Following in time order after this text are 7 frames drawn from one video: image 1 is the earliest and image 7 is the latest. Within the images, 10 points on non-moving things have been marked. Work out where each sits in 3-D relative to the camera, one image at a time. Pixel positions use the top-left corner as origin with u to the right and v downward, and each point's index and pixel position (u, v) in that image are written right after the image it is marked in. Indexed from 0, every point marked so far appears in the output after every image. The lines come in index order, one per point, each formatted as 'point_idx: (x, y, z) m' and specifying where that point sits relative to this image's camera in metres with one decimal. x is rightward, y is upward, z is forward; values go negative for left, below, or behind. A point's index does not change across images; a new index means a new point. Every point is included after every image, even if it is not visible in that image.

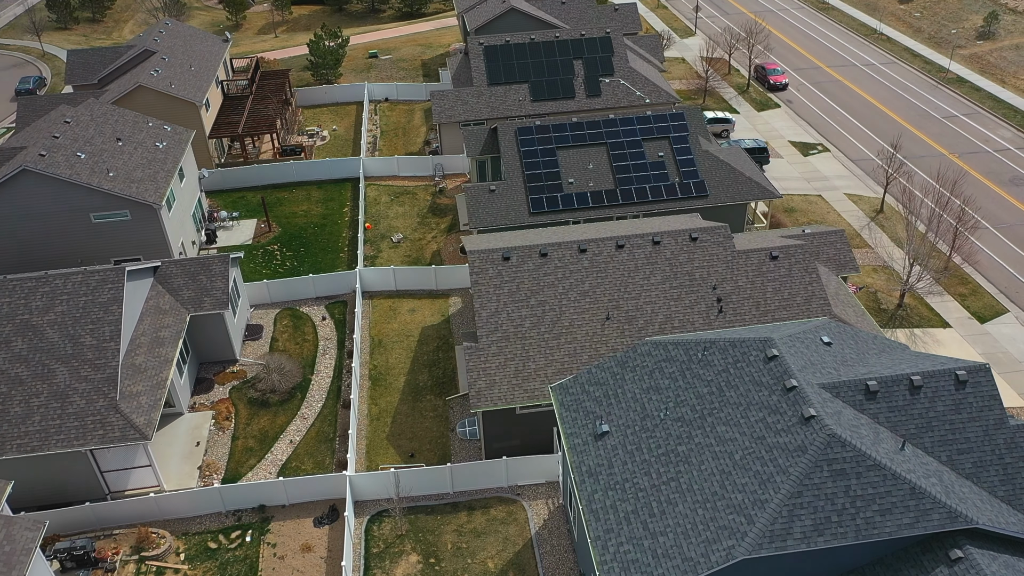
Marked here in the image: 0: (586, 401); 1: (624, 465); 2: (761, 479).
0: (+1.8, -2.7, +19.9) m
1: (+2.5, -3.8, +17.9) m
2: (+4.8, -3.6, +16.0) m
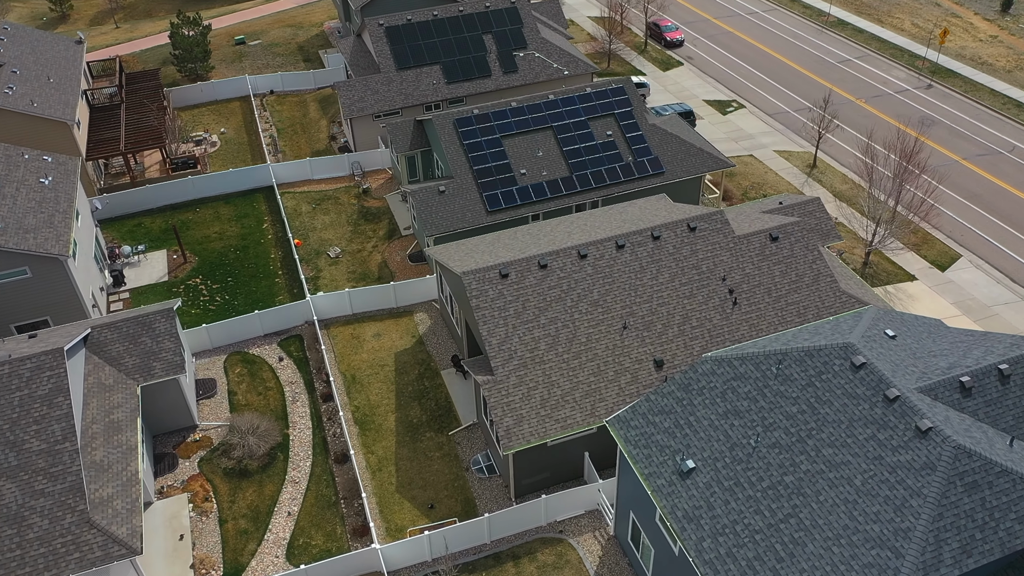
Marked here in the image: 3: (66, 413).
0: (+3.2, -3.2, +18.2) m
1: (+4.3, -4.3, +16.5) m
2: (+6.9, -3.9, +15.0) m
3: (-10.4, -2.9, +19.5) m
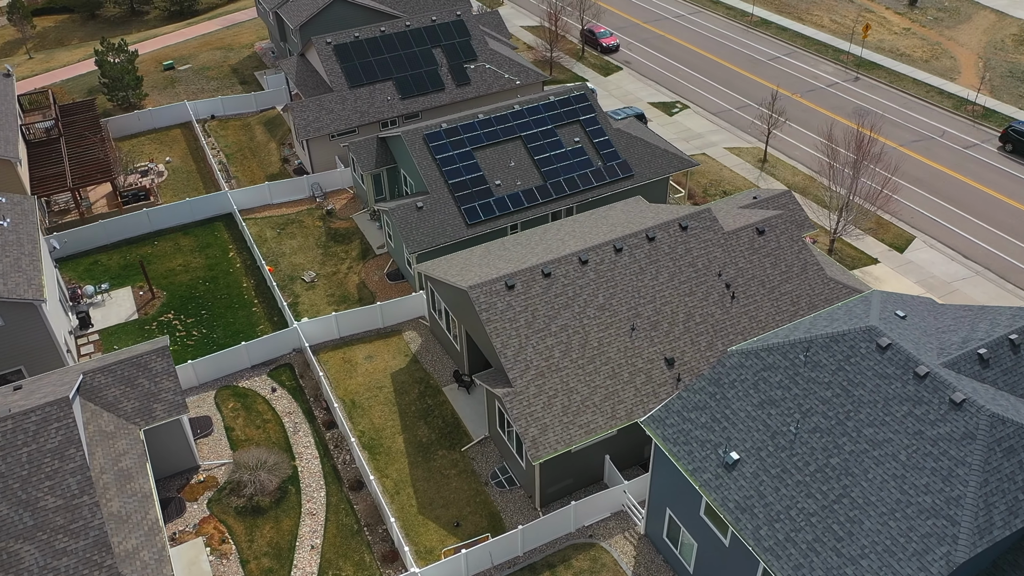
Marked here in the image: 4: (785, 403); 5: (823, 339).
0: (+4.1, -3.2, +18.6) m
1: (+5.4, -4.1, +17.0) m
2: (+8.1, -3.5, +15.7) m
3: (-9.6, -3.9, +18.5) m
4: (+5.9, -2.5, +18.0) m
5: (+6.9, -1.1, +18.5) m
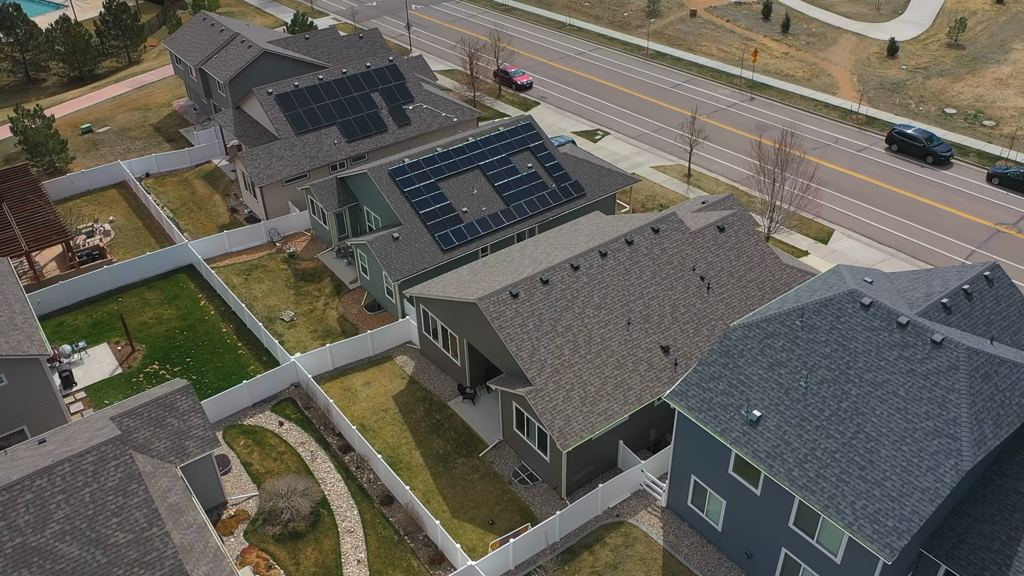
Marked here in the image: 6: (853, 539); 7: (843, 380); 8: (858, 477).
0: (+5.1, -2.7, +20.8) m
1: (+6.7, -3.5, +19.4) m
2: (+9.5, -2.5, +18.6) m
3: (-8.3, -4.8, +18.8) m
4: (+6.9, -1.8, +20.5) m
5: (+7.7, -0.4, +21.2) m
6: (+7.4, -5.4, +18.0) m
7: (+7.8, -2.2, +19.7) m
8: (+7.6, -4.2, +18.3) m
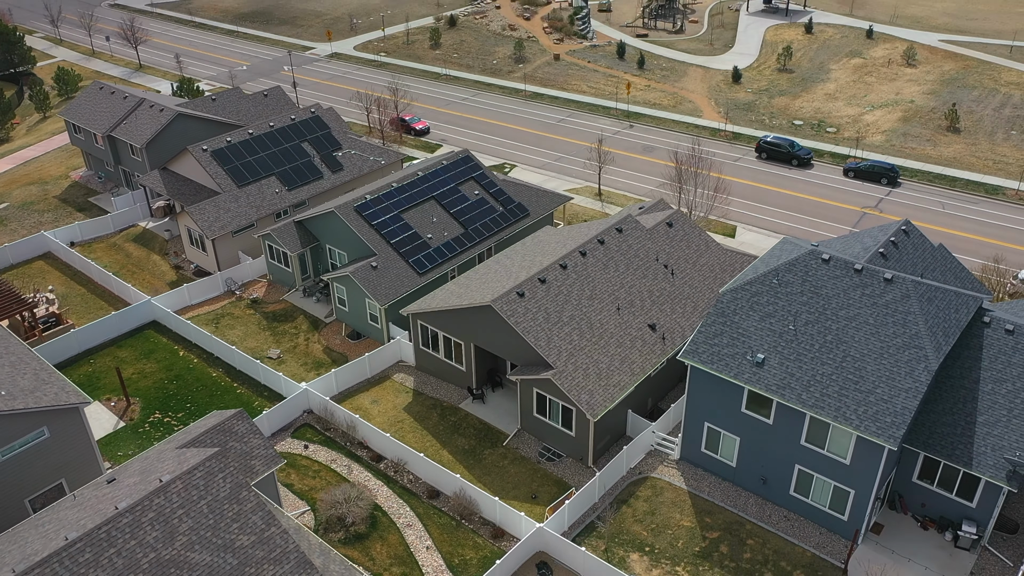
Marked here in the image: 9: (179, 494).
0: (+6.2, -1.8, +24.8) m
1: (+8.2, -2.3, +23.6) m
2: (+10.9, -1.0, +23.4) m
3: (-6.2, -5.2, +20.1) m
4: (+7.9, -0.7, +24.9) m
5: (+8.4, +0.7, +25.8) m
6: (+9.3, -4.0, +22.3) m
7: (+9.1, -0.9, +24.3) m
8: (+9.4, -2.8, +22.8) m
9: (-7.8, -4.8, +19.5) m
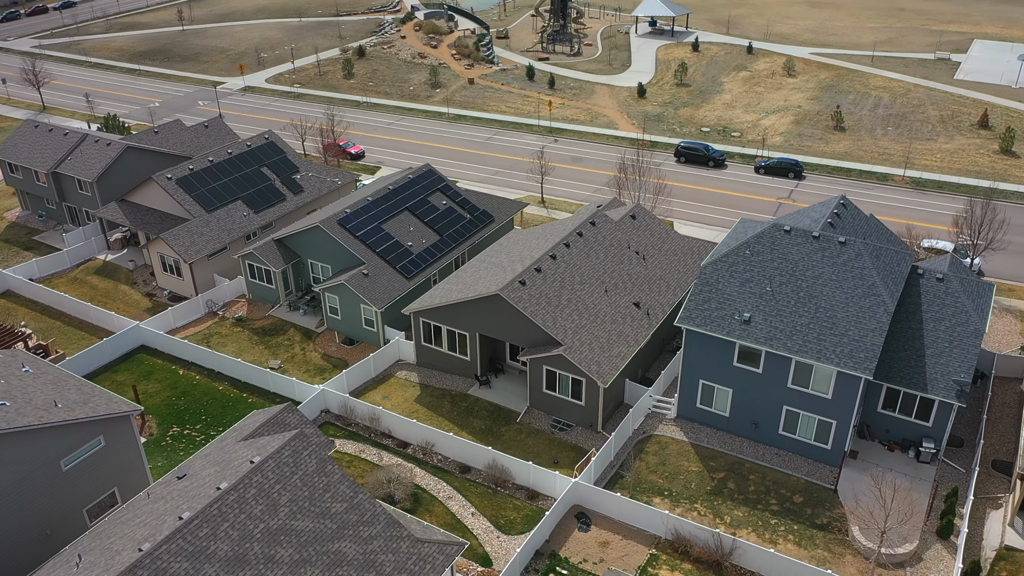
0: (+6.8, -0.9, +28.4) m
1: (+9.0, -1.1, +27.6) m
2: (+11.6, +0.4, +27.8) m
3: (-4.5, -4.9, +21.9) m
4: (+8.4, +0.3, +28.8) m
5: (+8.6, +1.8, +29.8) m
6: (+10.4, -2.7, +26.4) m
7: (+9.6, +0.3, +28.4) m
8: (+10.3, -1.5, +26.9) m
9: (-6.1, -4.7, +21.2) m
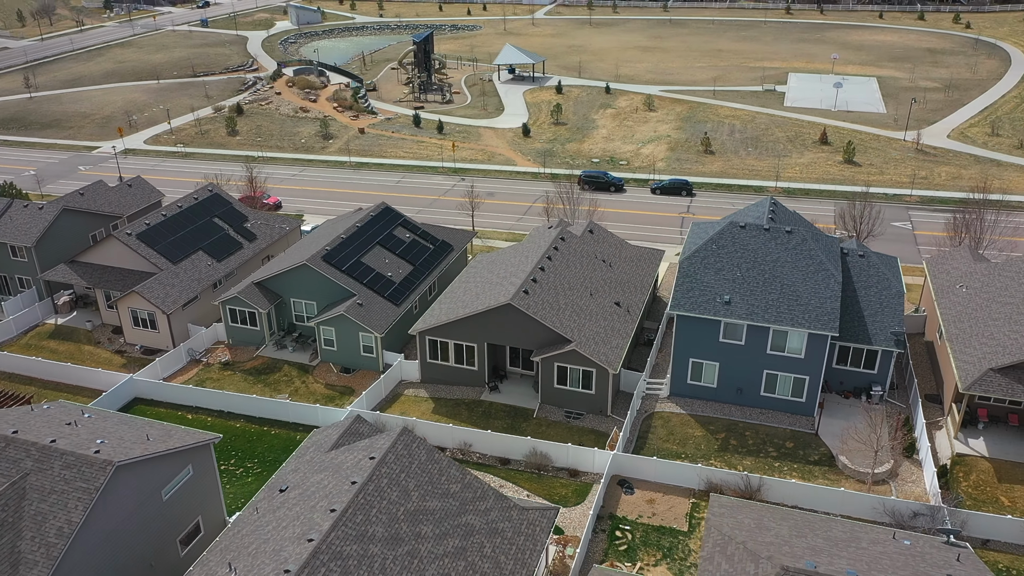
0: (+7.4, -0.5, +33.4) m
1: (+9.7, -0.4, +33.0) m
2: (+12.0, +1.3, +33.8) m
3: (-1.9, -5.1, +24.5) m
4: (+8.7, +0.9, +34.1) m
5: (+8.6, +2.2, +35.3) m
6: (+11.5, -1.8, +32.1) m
7: (+10.0, +0.9, +34.0) m
8: (+11.1, -0.7, +32.5) m
9: (-3.3, -4.9, +23.5) m
